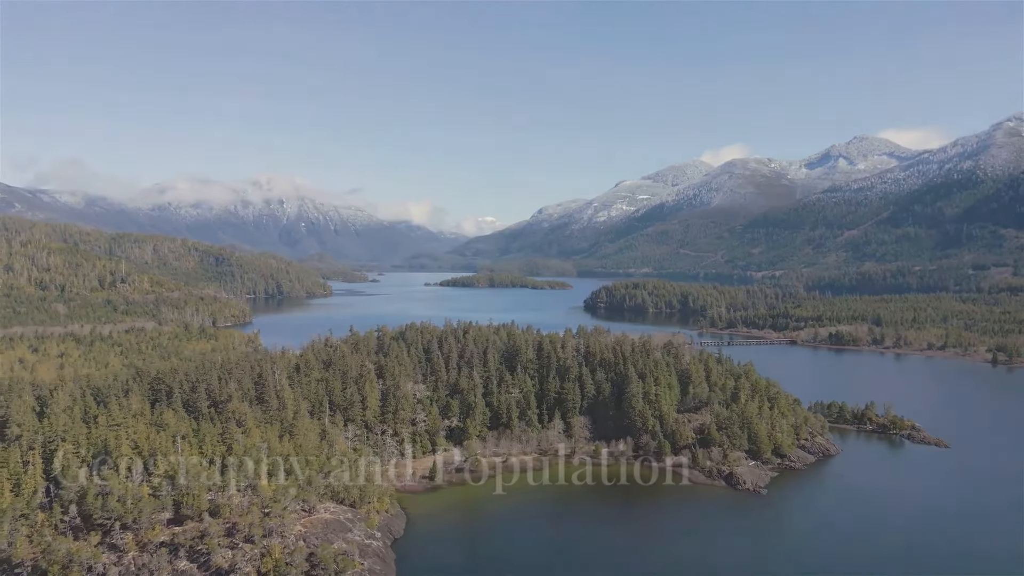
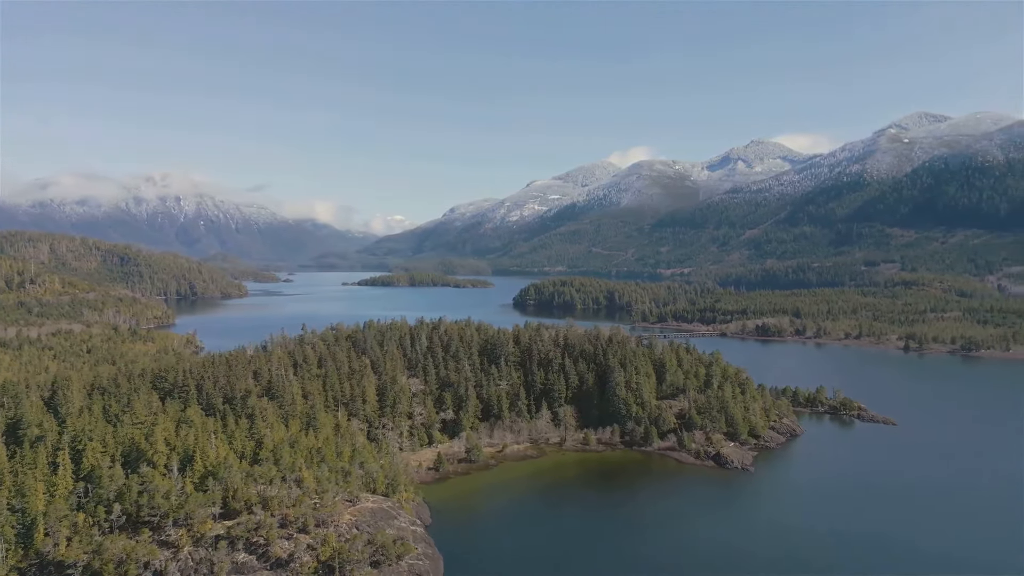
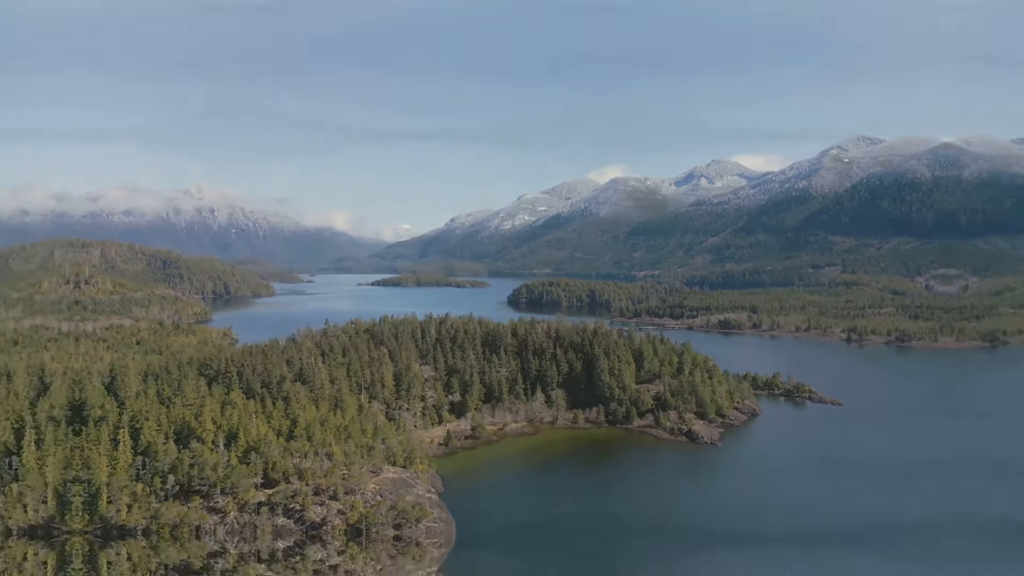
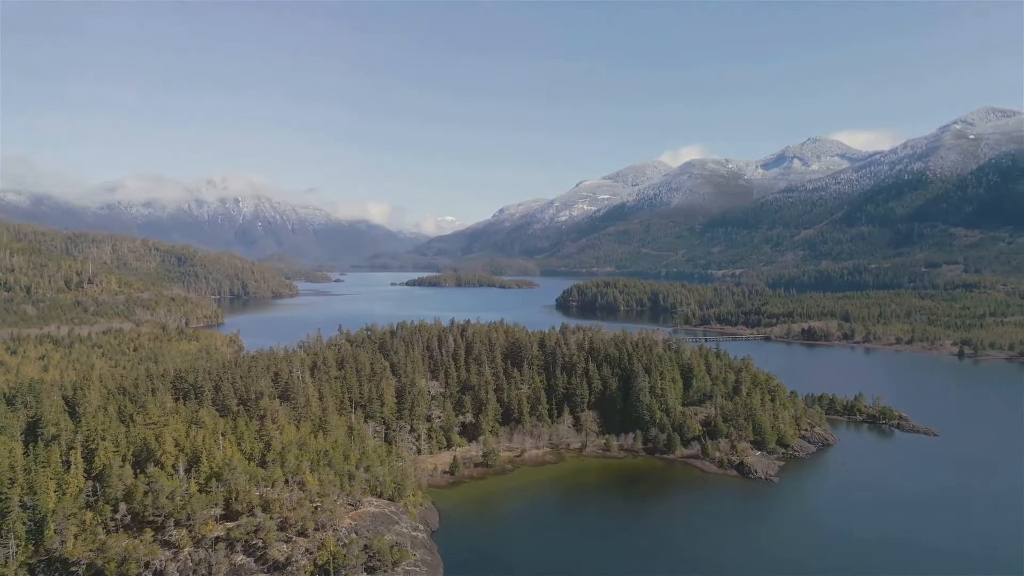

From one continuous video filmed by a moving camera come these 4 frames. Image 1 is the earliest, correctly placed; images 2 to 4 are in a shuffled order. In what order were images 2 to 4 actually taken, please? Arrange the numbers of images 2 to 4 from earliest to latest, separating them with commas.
4, 2, 3
